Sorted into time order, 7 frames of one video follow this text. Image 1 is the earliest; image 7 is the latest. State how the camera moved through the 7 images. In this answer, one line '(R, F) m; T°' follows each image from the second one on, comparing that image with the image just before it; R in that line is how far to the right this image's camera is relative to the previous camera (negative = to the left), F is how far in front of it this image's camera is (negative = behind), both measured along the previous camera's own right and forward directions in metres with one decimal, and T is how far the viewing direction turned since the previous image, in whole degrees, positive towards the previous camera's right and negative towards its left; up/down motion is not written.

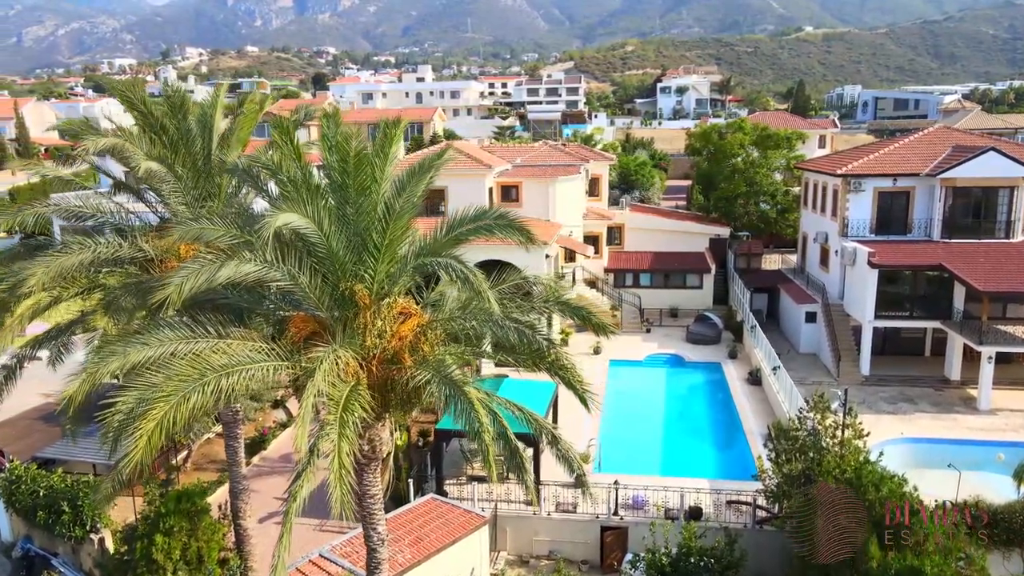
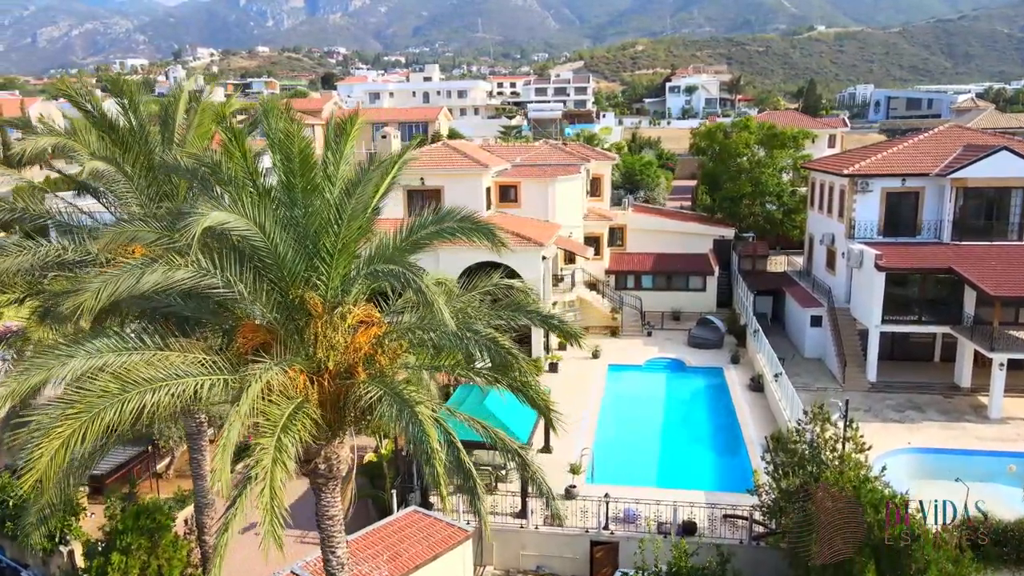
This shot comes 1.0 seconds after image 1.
(+0.5, +0.7) m; -1°
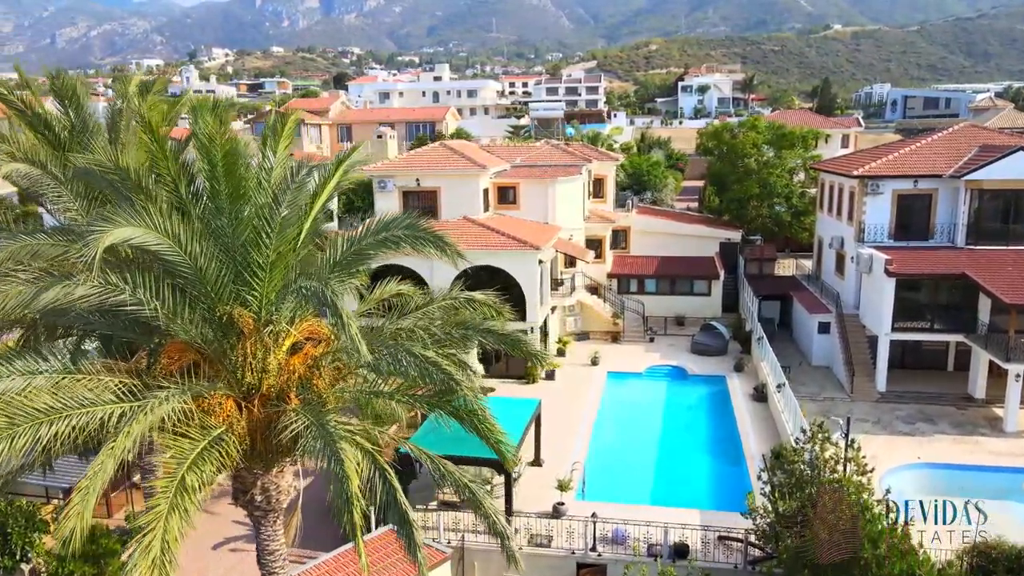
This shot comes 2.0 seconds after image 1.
(+0.6, +0.8) m; -1°
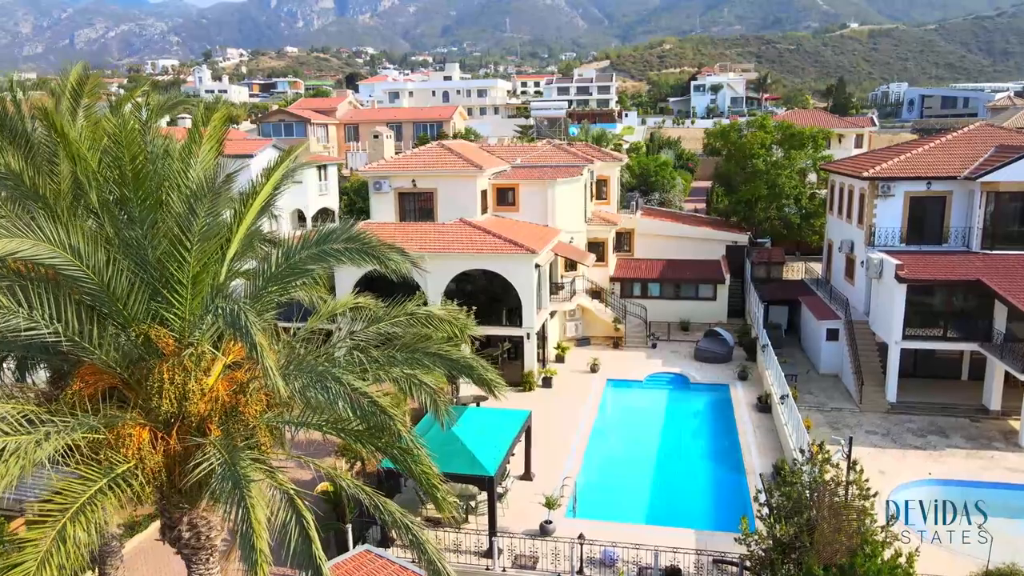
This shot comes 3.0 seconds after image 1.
(+0.6, +0.8) m; -1°
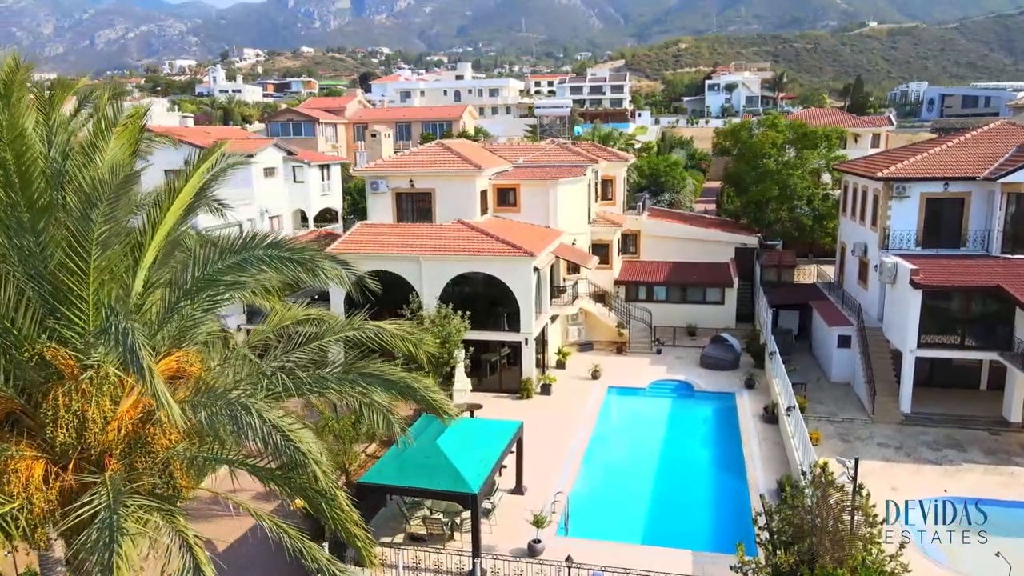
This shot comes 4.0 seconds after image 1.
(+0.6, +0.9) m; -1°
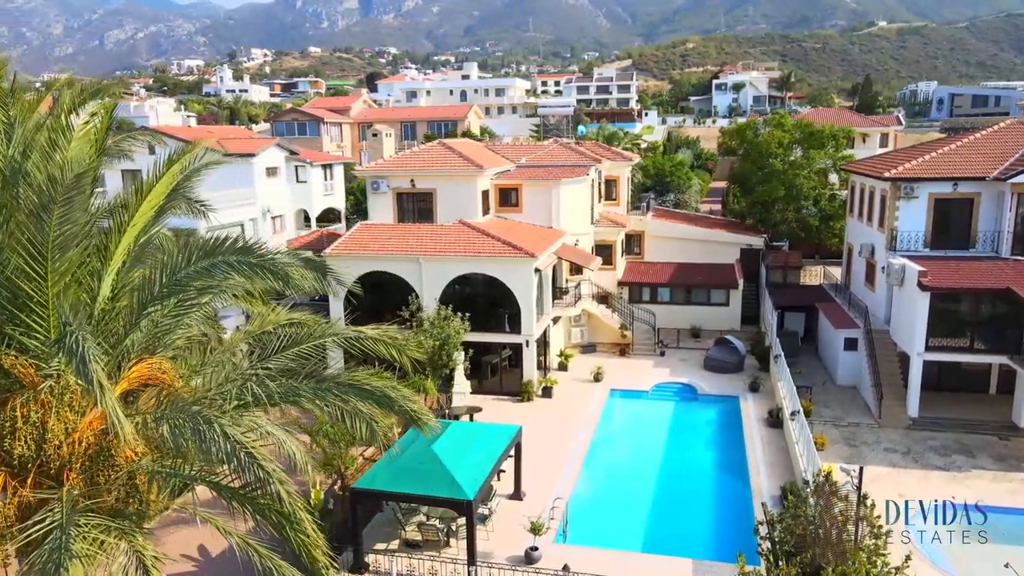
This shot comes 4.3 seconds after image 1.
(+0.2, +0.3) m; -1°
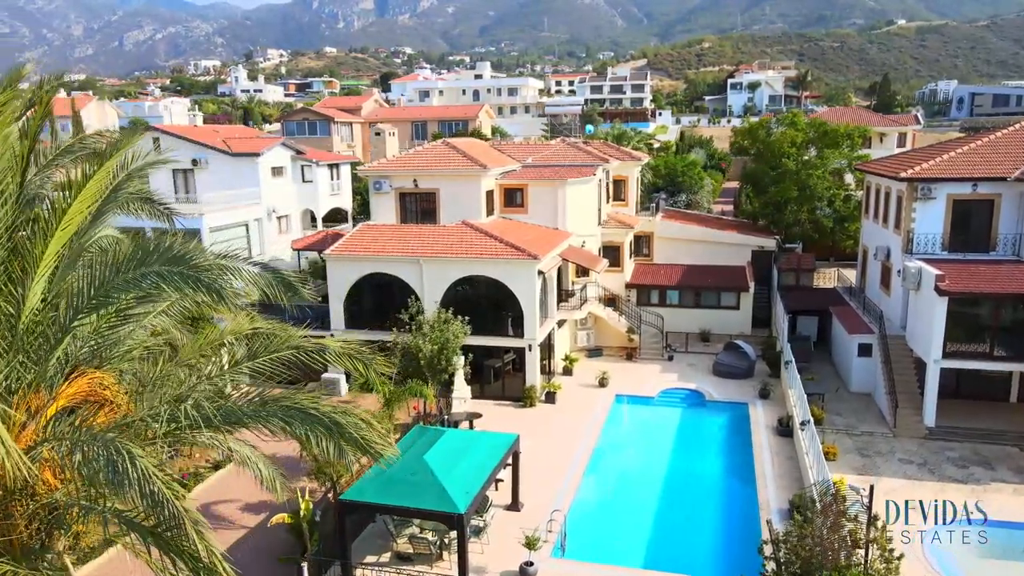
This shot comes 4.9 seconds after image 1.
(+0.4, +0.6) m; -1°
